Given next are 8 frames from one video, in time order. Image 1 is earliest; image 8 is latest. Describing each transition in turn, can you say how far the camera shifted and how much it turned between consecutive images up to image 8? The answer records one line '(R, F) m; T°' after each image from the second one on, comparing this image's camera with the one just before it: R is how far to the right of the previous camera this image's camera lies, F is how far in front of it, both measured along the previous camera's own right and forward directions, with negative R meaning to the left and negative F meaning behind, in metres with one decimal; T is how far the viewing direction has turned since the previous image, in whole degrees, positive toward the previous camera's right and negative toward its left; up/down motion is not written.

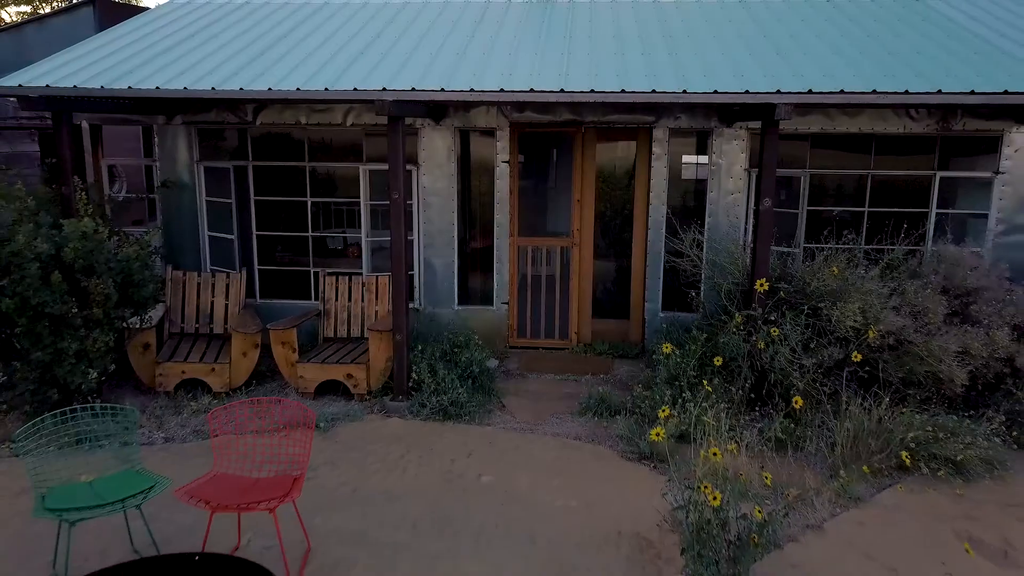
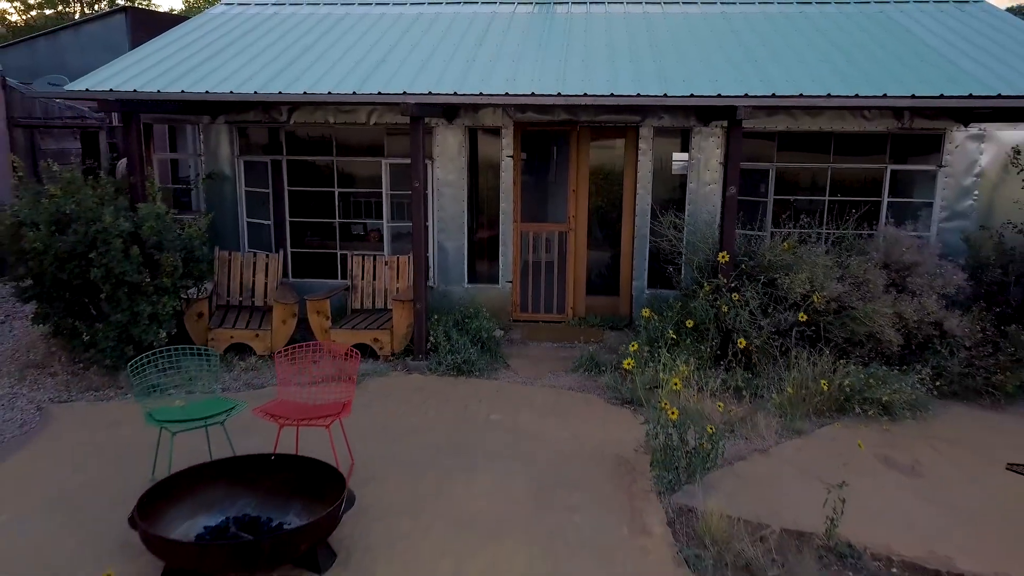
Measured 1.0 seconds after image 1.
(0.0, -0.8) m; 0°
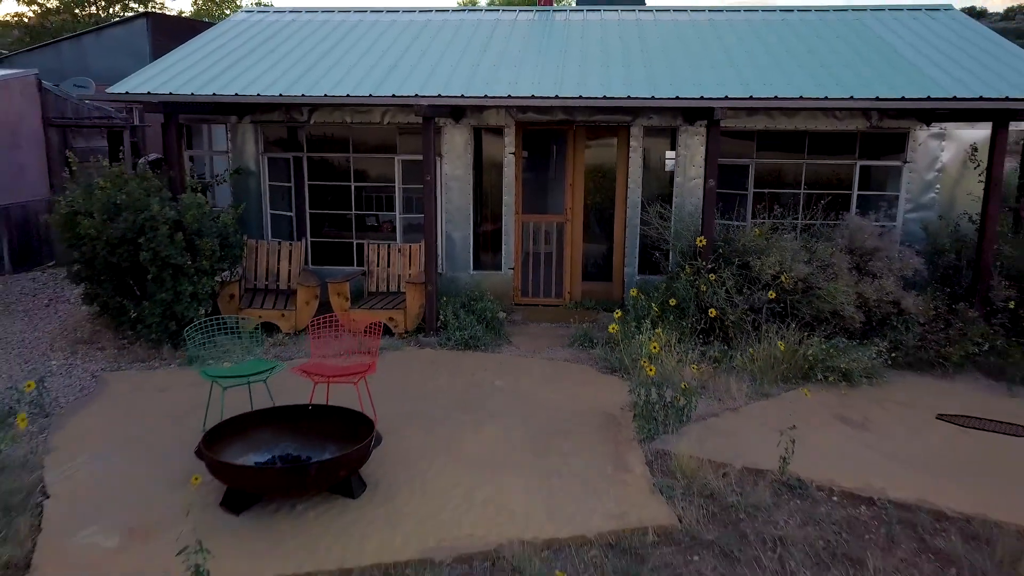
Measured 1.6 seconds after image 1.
(0.0, -0.6) m; 0°
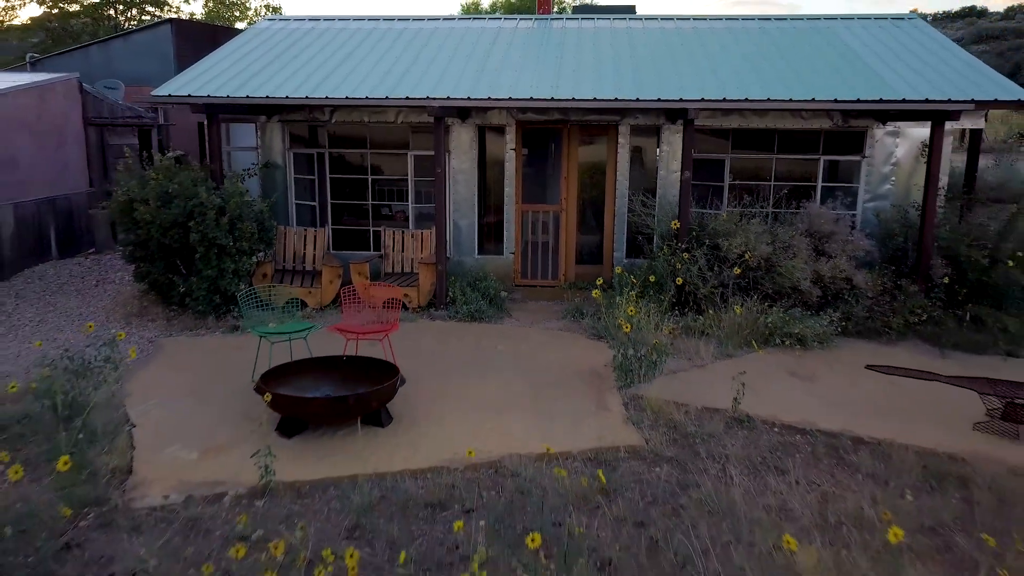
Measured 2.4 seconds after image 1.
(0.0, -0.8) m; 0°
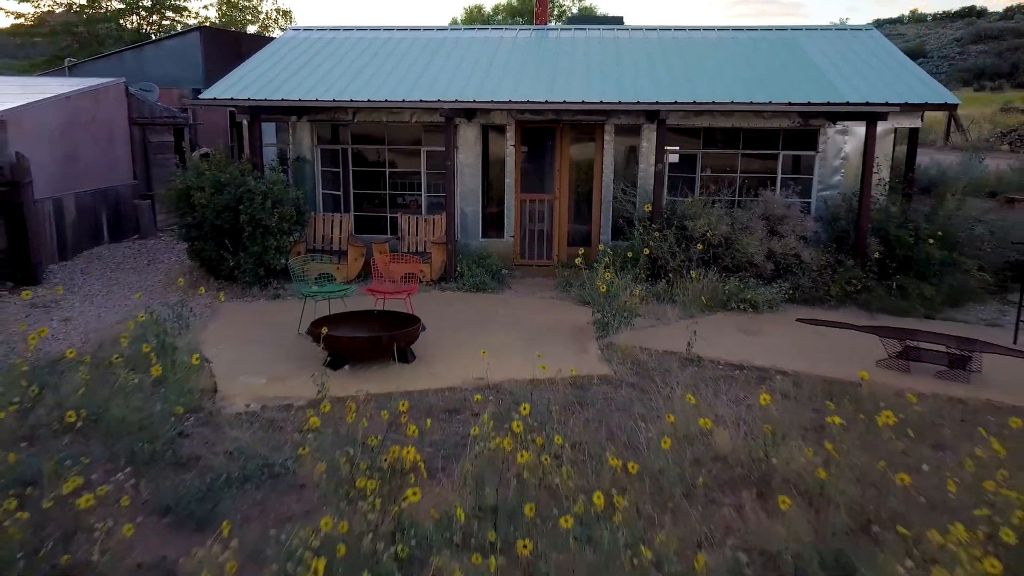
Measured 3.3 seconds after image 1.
(0.0, -1.2) m; 0°
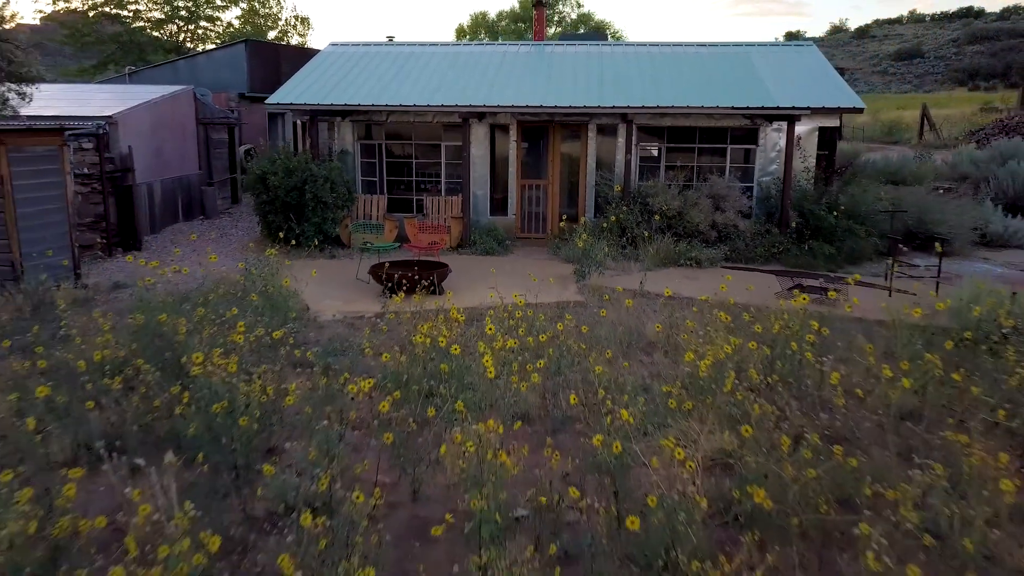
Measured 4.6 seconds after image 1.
(0.0, -2.2) m; 0°
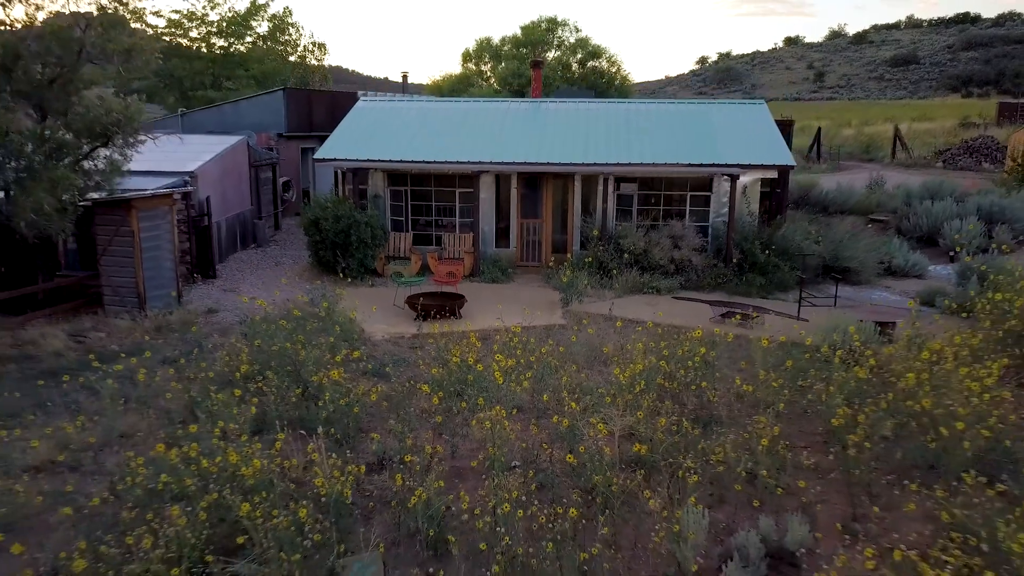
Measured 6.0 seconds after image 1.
(0.0, -2.6) m; 0°
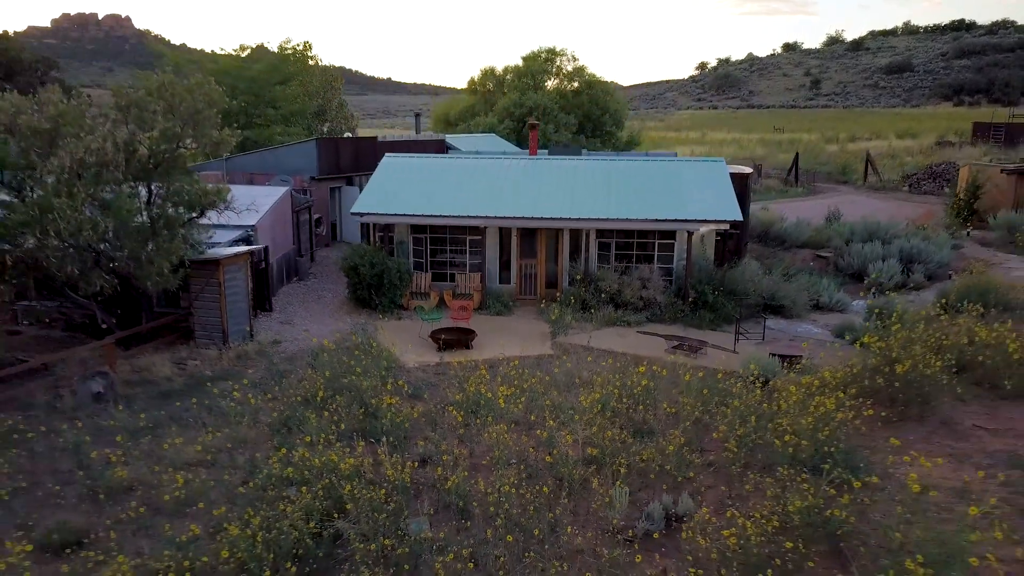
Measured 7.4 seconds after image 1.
(0.0, -3.0) m; 0°
